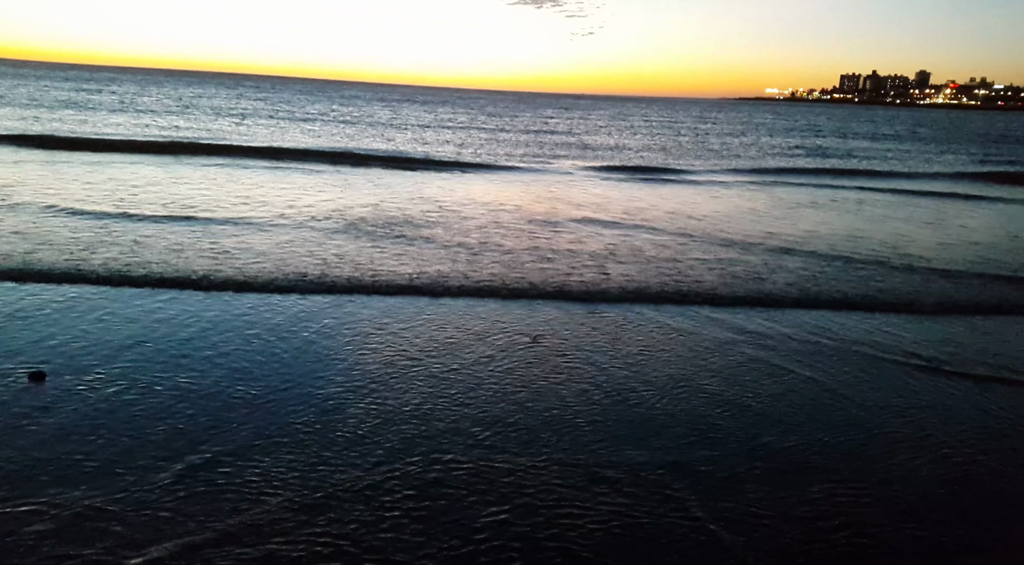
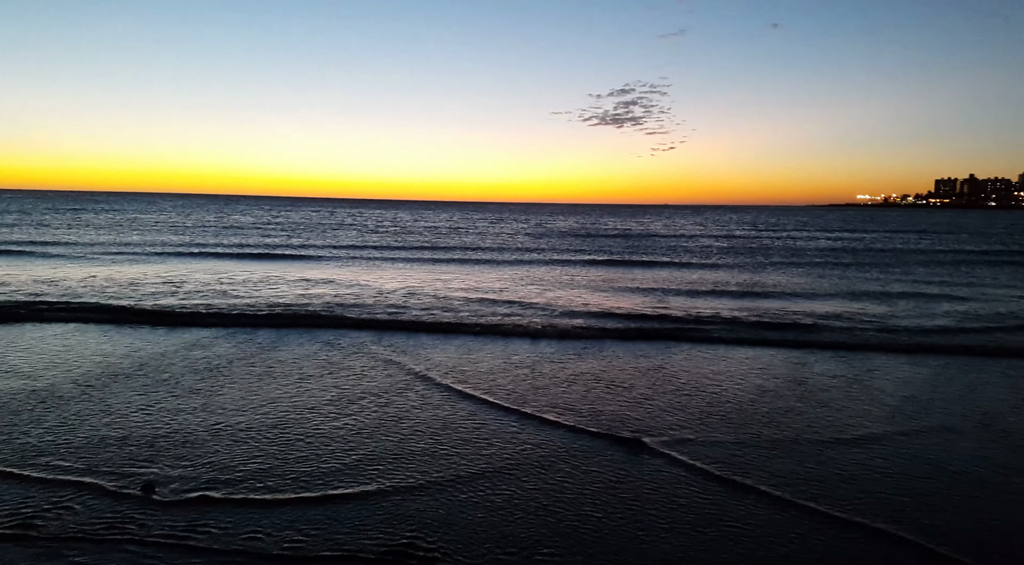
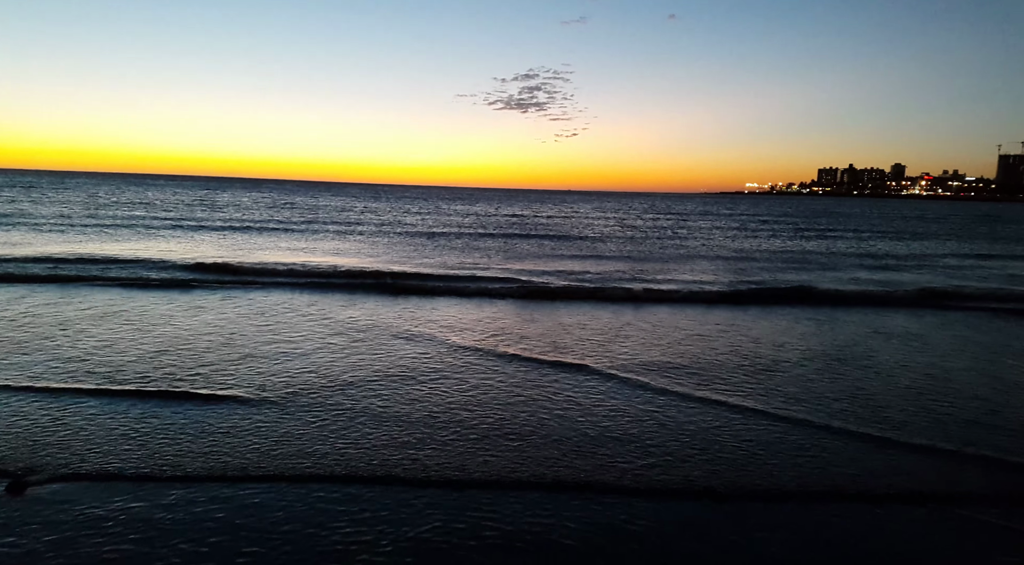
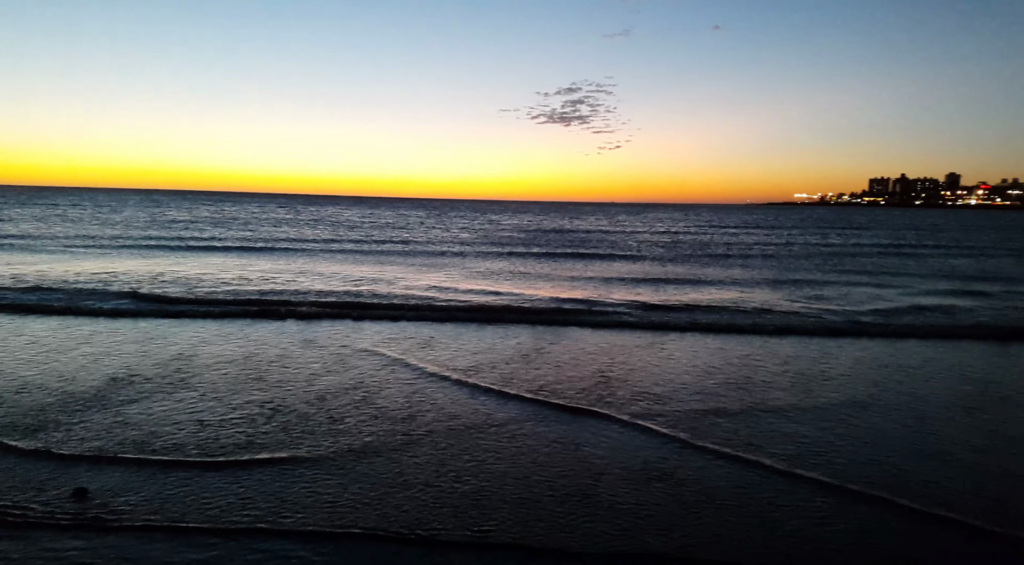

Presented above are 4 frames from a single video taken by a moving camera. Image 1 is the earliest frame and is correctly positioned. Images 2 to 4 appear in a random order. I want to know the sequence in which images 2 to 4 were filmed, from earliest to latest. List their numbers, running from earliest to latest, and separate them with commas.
3, 4, 2
